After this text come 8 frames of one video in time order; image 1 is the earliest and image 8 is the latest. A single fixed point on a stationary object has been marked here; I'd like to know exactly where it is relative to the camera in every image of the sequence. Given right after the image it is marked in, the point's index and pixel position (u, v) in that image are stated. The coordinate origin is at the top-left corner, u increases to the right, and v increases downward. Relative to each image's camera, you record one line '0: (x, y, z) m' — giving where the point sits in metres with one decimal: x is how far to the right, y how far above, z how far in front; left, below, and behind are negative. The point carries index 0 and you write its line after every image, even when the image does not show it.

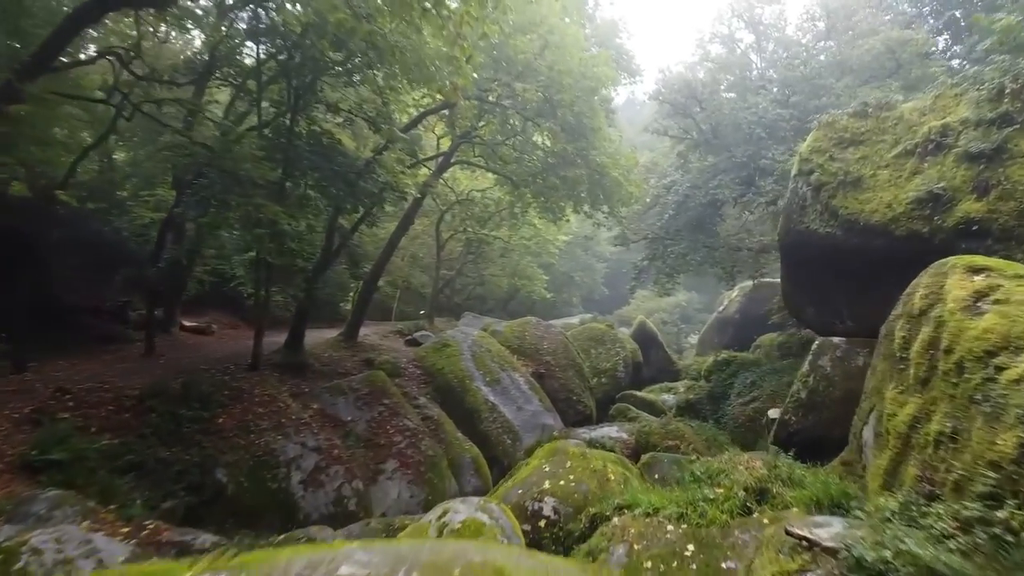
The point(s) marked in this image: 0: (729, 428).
0: (+2.5, -1.7, +9.3) m
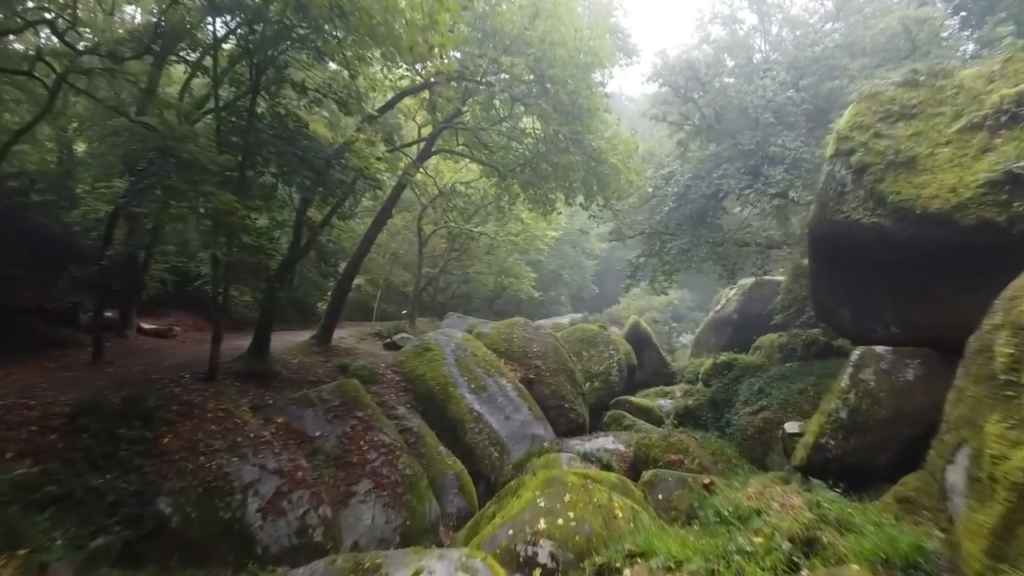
0: (+2.4, -1.7, +8.6) m
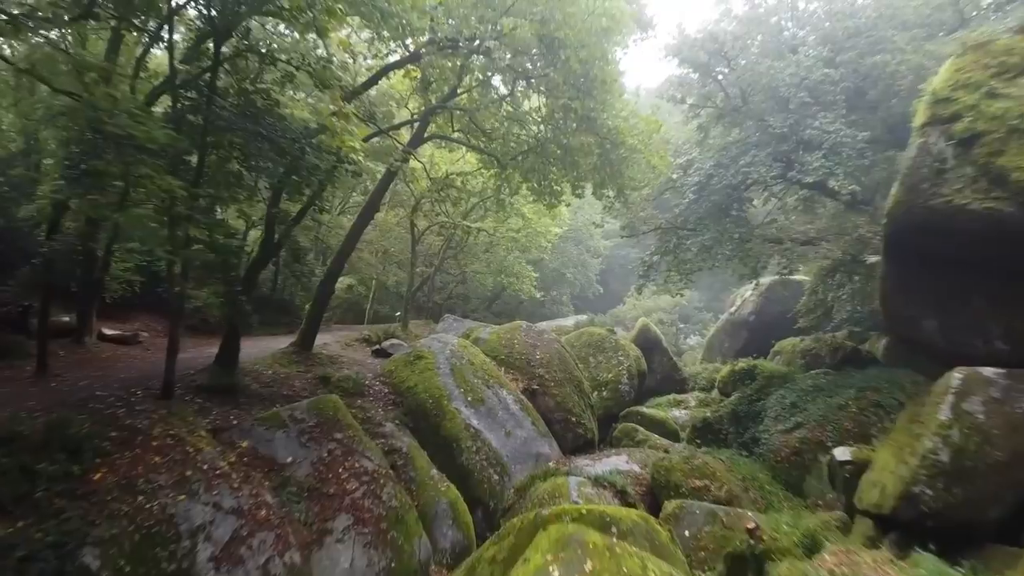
0: (+2.4, -1.7, +7.6) m
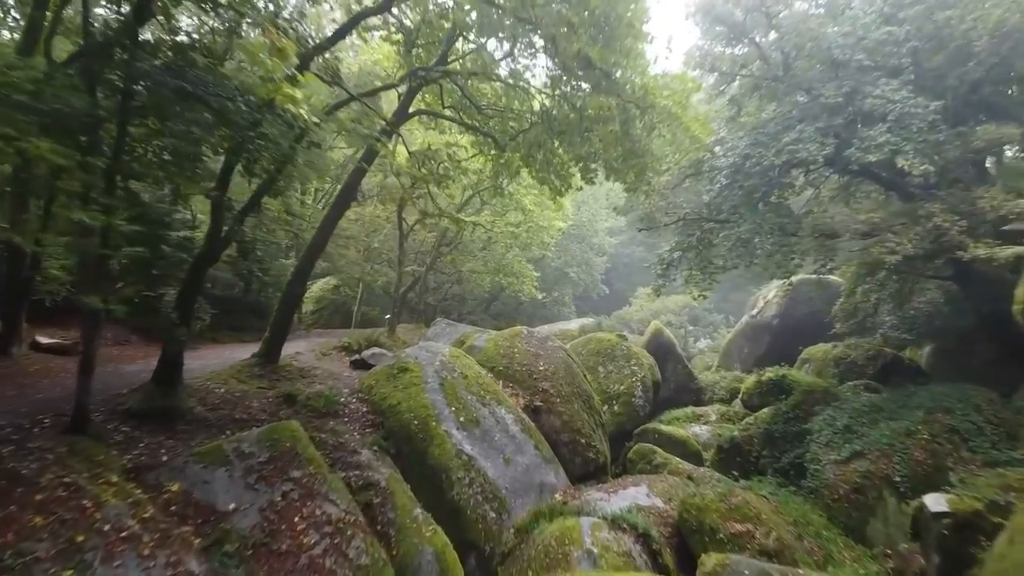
0: (+2.4, -1.7, +6.3) m
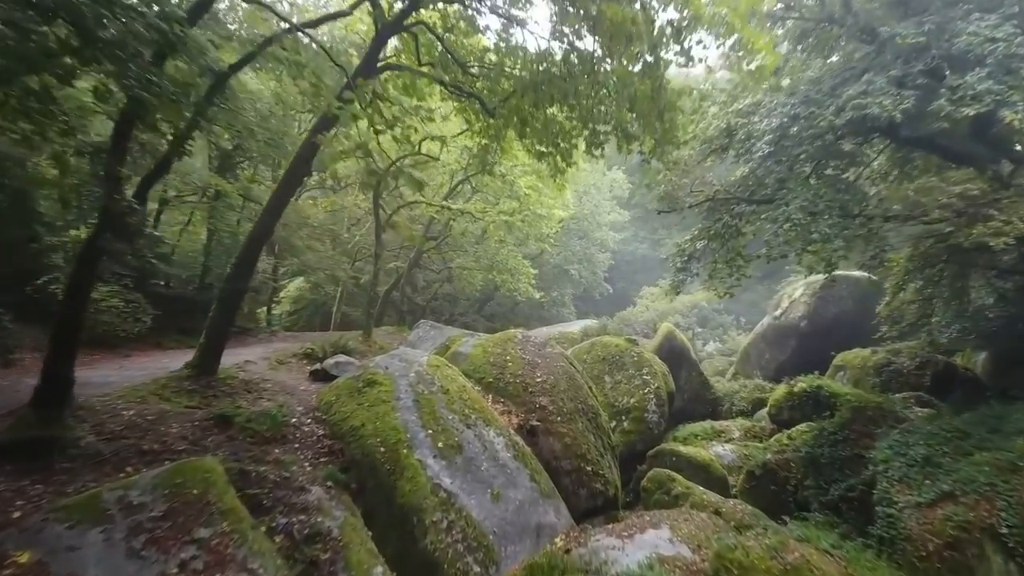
0: (+2.4, -1.7, +4.8) m
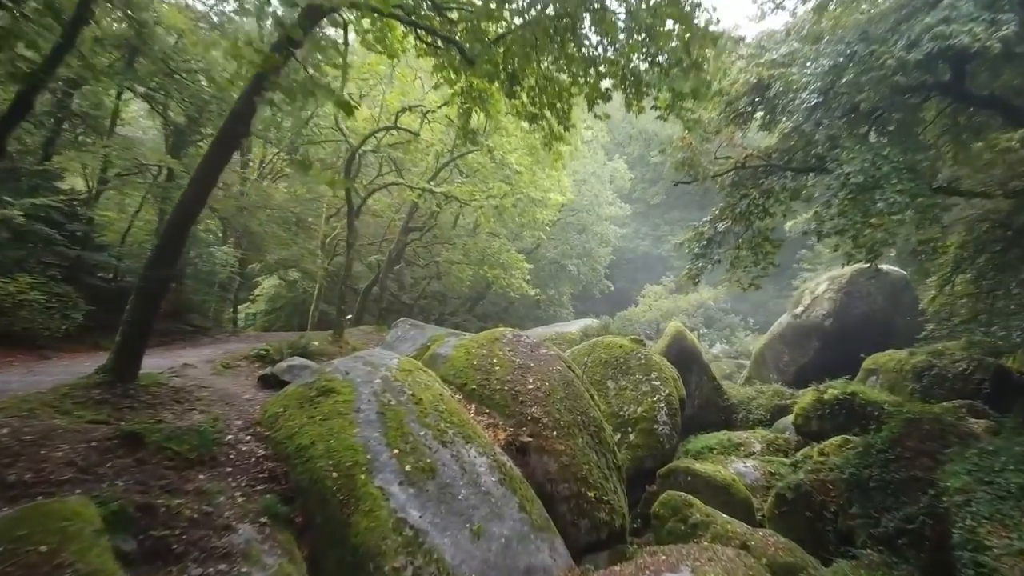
0: (+2.3, -1.6, +3.7) m
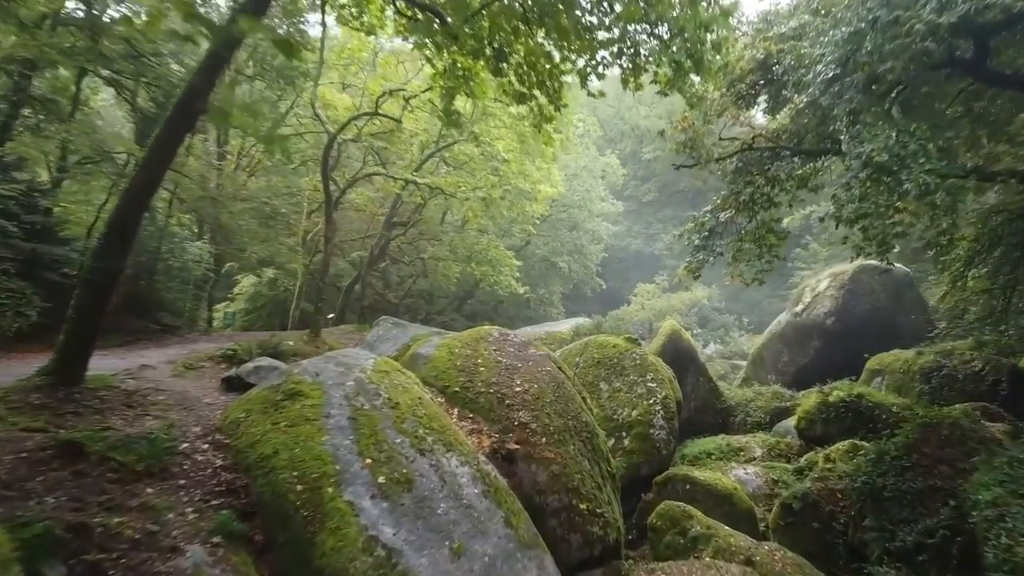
0: (+2.2, -1.5, +3.3) m
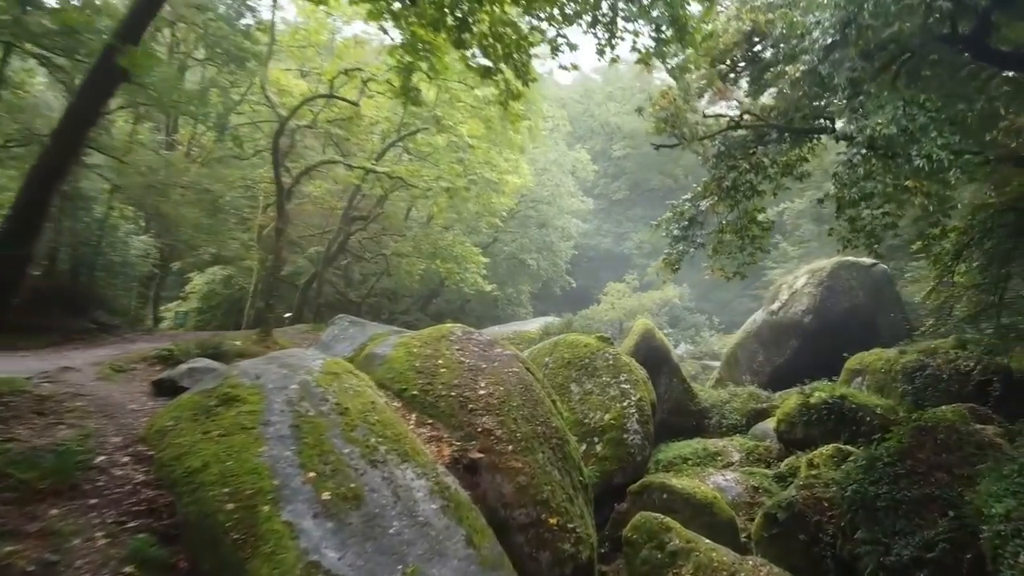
0: (+2.0, -1.5, +2.9) m
